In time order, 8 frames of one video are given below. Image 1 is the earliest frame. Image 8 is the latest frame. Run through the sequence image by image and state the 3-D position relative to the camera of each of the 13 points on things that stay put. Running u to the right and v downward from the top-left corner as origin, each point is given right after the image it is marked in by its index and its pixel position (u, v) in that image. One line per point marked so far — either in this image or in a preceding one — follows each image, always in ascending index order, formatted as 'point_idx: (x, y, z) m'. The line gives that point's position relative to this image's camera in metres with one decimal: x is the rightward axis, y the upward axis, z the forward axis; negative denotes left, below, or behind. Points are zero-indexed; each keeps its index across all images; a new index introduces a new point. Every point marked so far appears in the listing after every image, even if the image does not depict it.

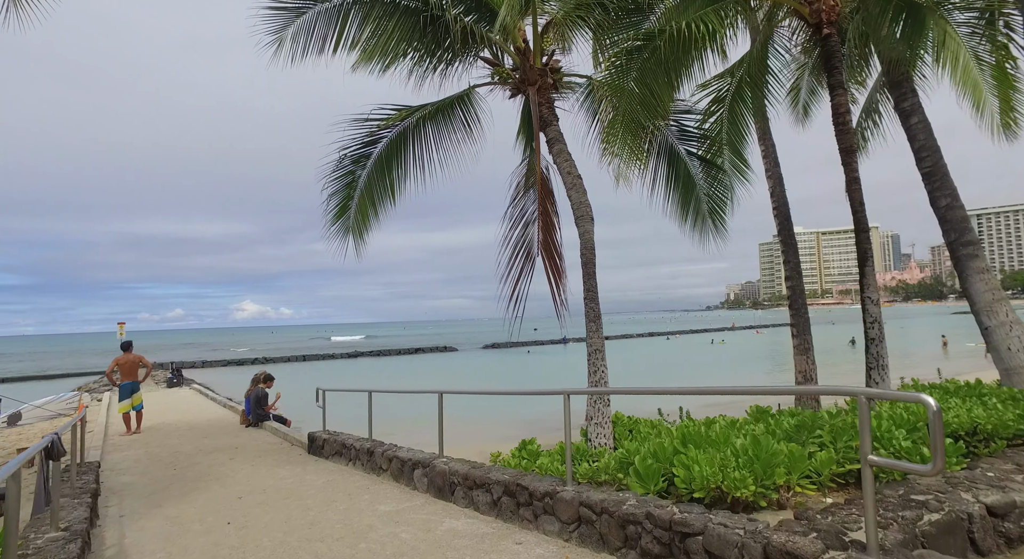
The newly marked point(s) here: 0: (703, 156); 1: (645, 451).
0: (+2.1, +1.4, +7.1) m
1: (+0.8, -1.0, +3.7) m
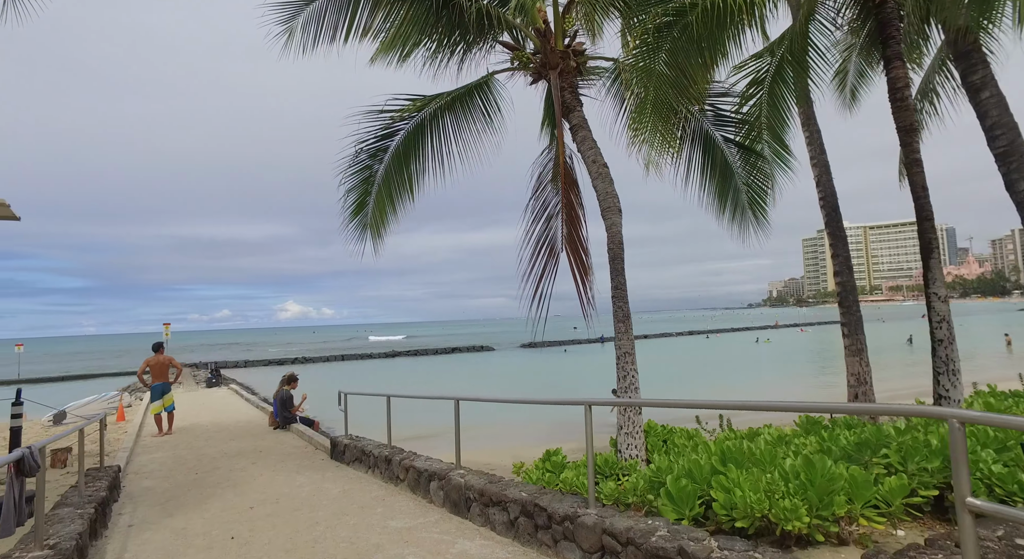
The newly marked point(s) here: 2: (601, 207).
0: (+2.4, +1.4, +6.6) m
1: (+0.9, -1.0, +3.3) m
2: (+0.8, +0.6, +5.4) m
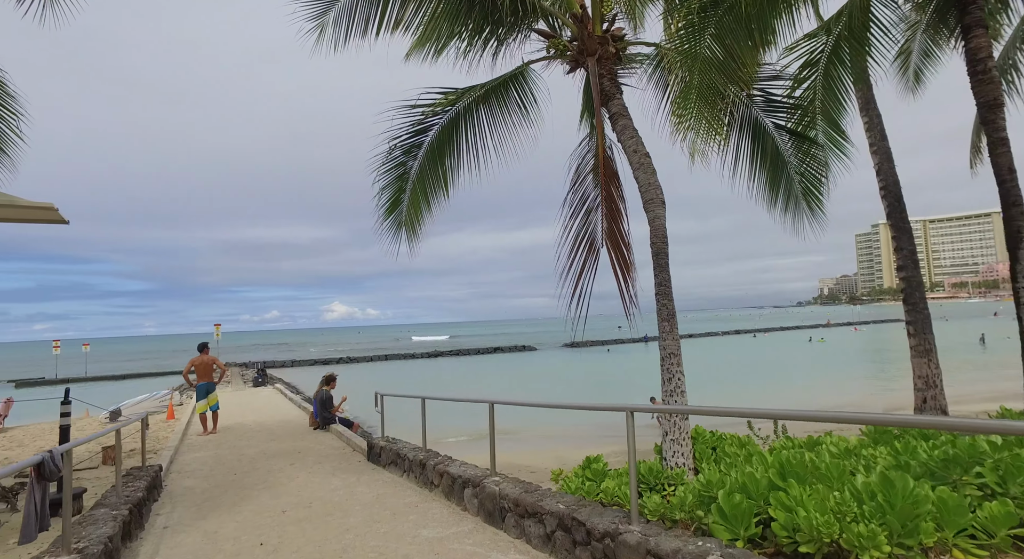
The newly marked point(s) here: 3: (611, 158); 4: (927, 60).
0: (+2.8, +1.5, +6.1) m
1: (+1.0, -1.0, +3.0) m
2: (+1.1, +0.7, +5.1) m
3: (+0.9, +1.1, +5.7) m
4: (+5.4, +2.9, +8.1) m
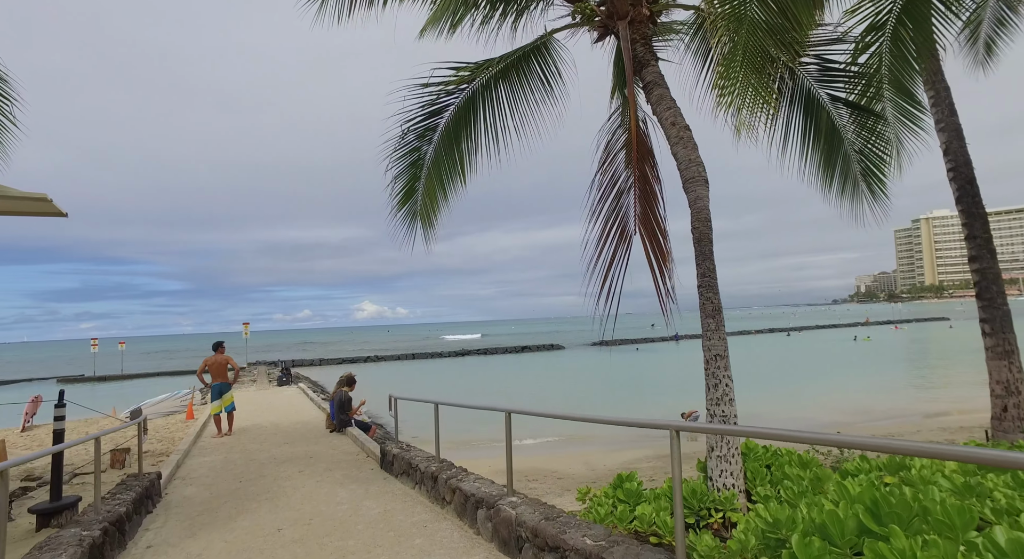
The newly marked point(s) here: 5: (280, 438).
0: (+3.0, +1.6, +5.4) m
1: (+1.1, -0.9, +2.3) m
2: (+1.2, +0.7, +4.5) m
3: (+1.1, +1.2, +5.1) m
4: (+5.7, +3.0, +7.3) m
5: (-3.7, -2.5, +9.8) m
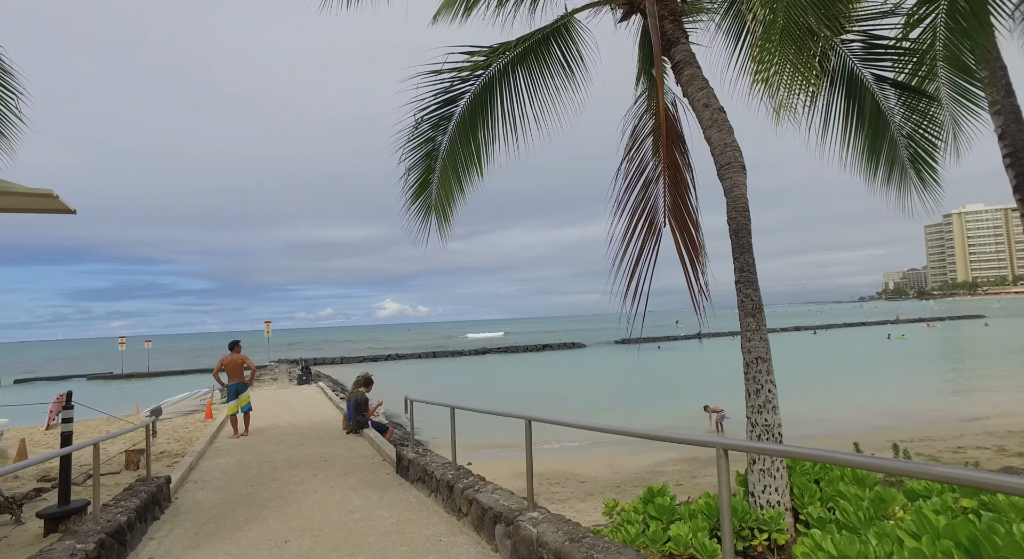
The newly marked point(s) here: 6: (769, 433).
0: (+3.1, +1.6, +5.0) m
1: (+1.2, -0.9, +2.0) m
2: (+1.3, +0.8, +4.1) m
3: (+1.2, +1.2, +4.7) m
4: (+5.9, +3.0, +6.7) m
5: (-3.4, -2.5, +9.6) m
6: (+1.4, -0.9, +3.5) m
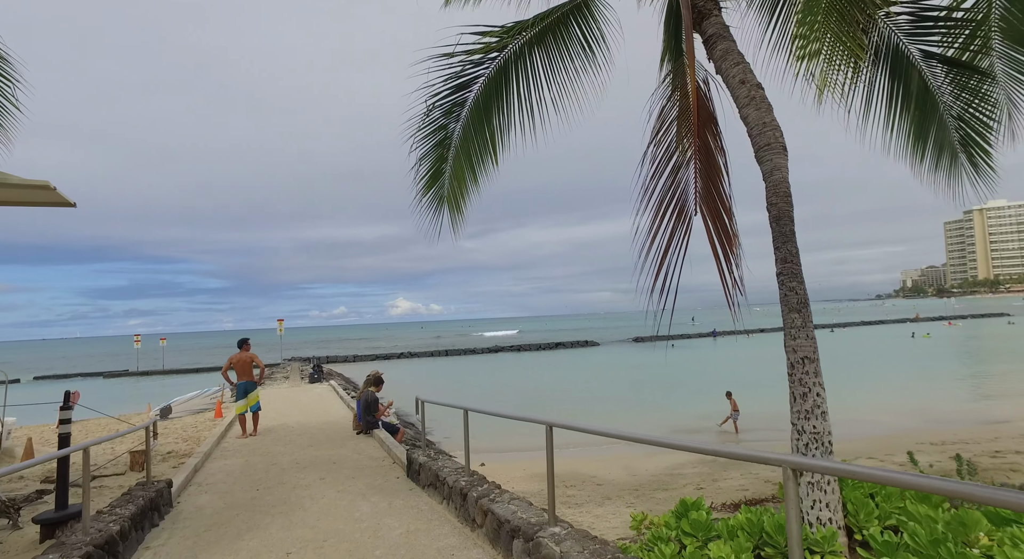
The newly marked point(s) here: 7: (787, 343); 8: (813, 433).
0: (+3.2, +1.6, +4.6) m
1: (+1.2, -0.8, +1.6) m
2: (+1.5, +0.8, +3.7) m
3: (+1.4, +1.3, +4.3) m
4: (+6.0, +3.1, +6.3) m
5: (-3.1, -2.4, +9.4) m
6: (+1.5, -0.8, +3.1) m
7: (+1.4, -0.3, +3.3) m
8: (+1.5, -0.8, +3.1) m
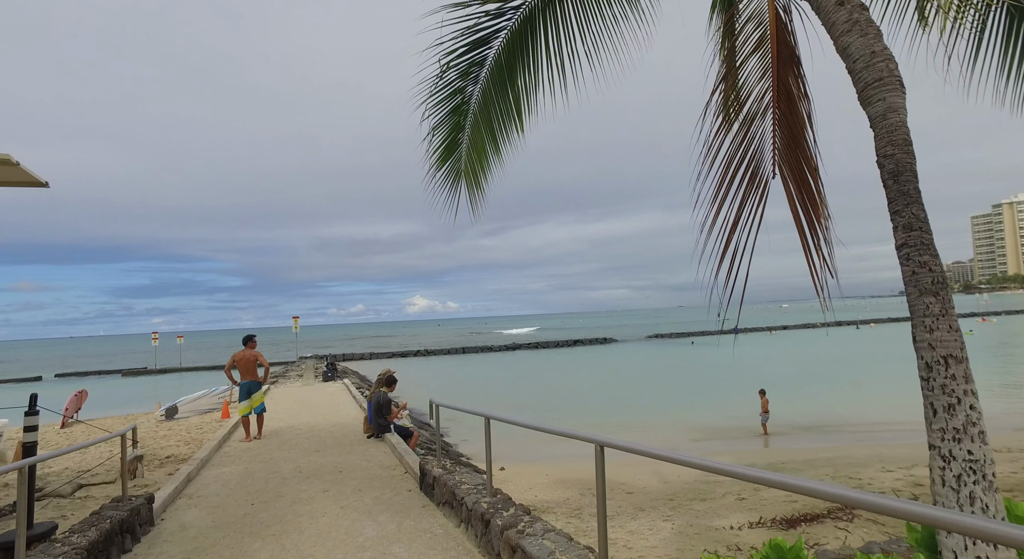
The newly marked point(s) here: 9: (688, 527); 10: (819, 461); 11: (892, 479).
0: (+3.4, +1.8, +3.7) m
1: (+1.3, -0.7, +0.8) m
2: (+1.6, +0.9, +2.9) m
3: (+1.5, +1.4, +3.5) m
4: (+6.3, +3.2, +5.3) m
5: (-2.8, -2.3, +8.7) m
6: (+1.7, -0.7, +2.3) m
7: (+1.6, -0.2, +2.4) m
8: (+1.7, -0.7, +2.3) m
9: (+2.0, -2.9, +7.2) m
10: (+5.0, -2.9, +10.1) m
11: (+5.3, -2.8, +8.6) m
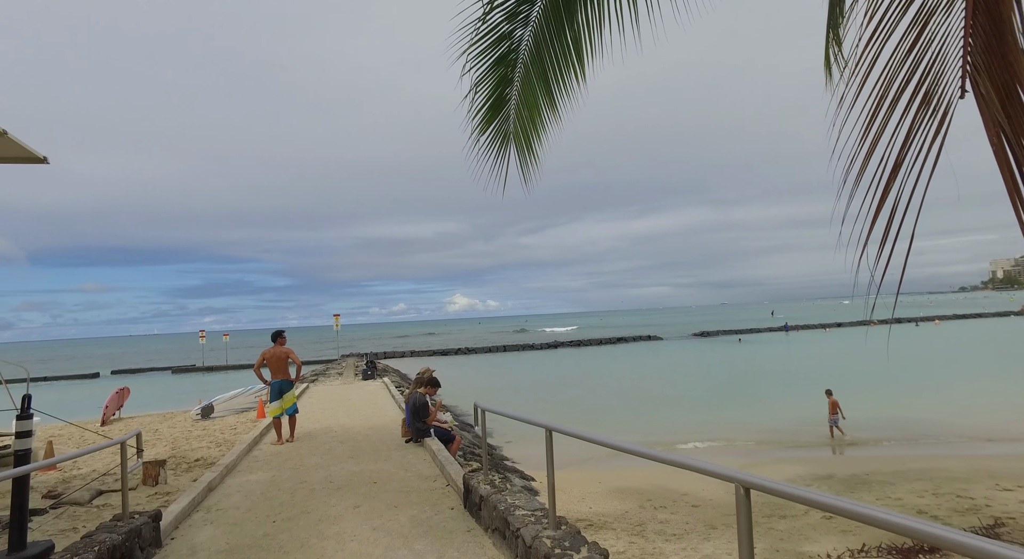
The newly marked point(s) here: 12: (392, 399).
0: (+3.7, +1.9, +2.6) m
1: (+1.5, -0.6, -0.1) m
2: (+1.9, +1.1, +1.9) m
3: (+1.8, +1.5, +2.5) m
4: (+6.6, +3.4, +4.0) m
5: (-2.1, -2.2, +8.0) m
6: (+1.9, -0.6, +1.3) m
7: (+1.8, -0.1, +1.5) m
8: (+1.9, -0.5, +1.3) m
9: (+2.6, -2.7, +6.2) m
10: (+5.7, -2.8, +8.9) m
11: (+5.9, -2.6, +7.4) m
12: (-2.7, -2.6, +13.6) m
